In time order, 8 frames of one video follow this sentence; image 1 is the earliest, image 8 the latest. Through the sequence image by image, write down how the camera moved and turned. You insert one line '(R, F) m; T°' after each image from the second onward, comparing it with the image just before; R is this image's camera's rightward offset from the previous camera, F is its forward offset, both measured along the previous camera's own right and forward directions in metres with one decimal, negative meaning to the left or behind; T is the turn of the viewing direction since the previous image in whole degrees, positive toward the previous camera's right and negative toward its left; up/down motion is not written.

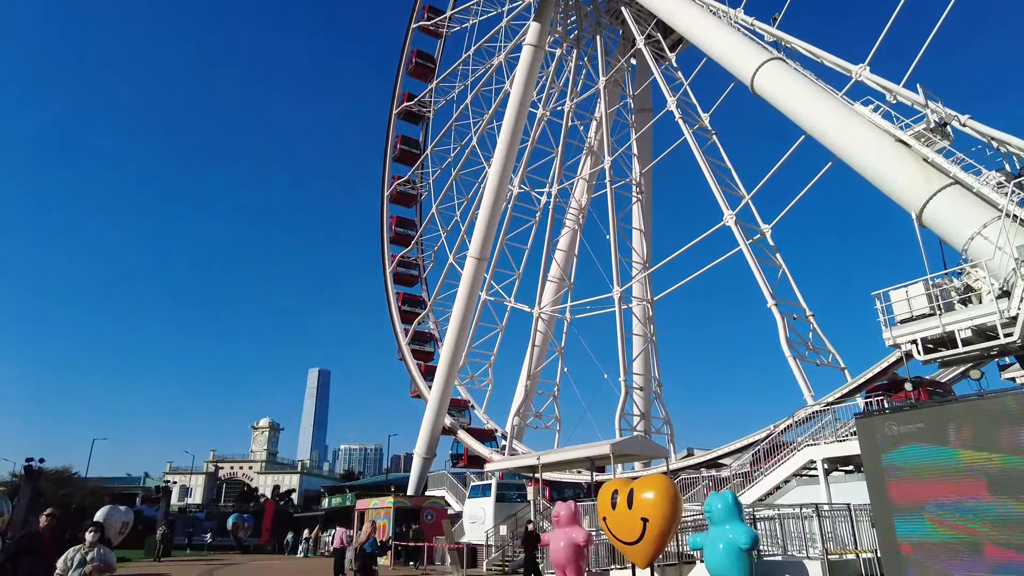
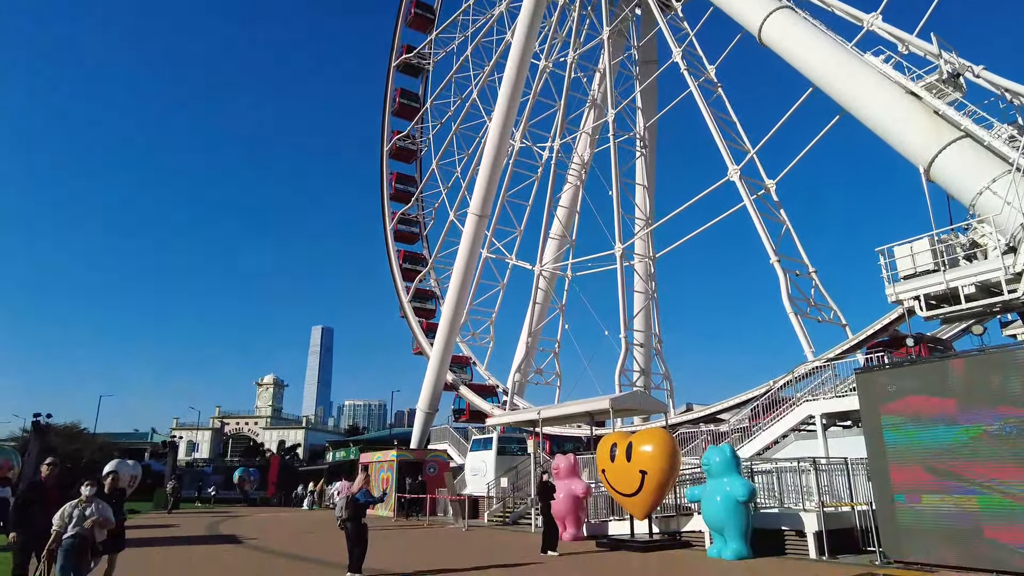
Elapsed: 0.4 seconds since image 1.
(0.0, +0.1) m; 0°
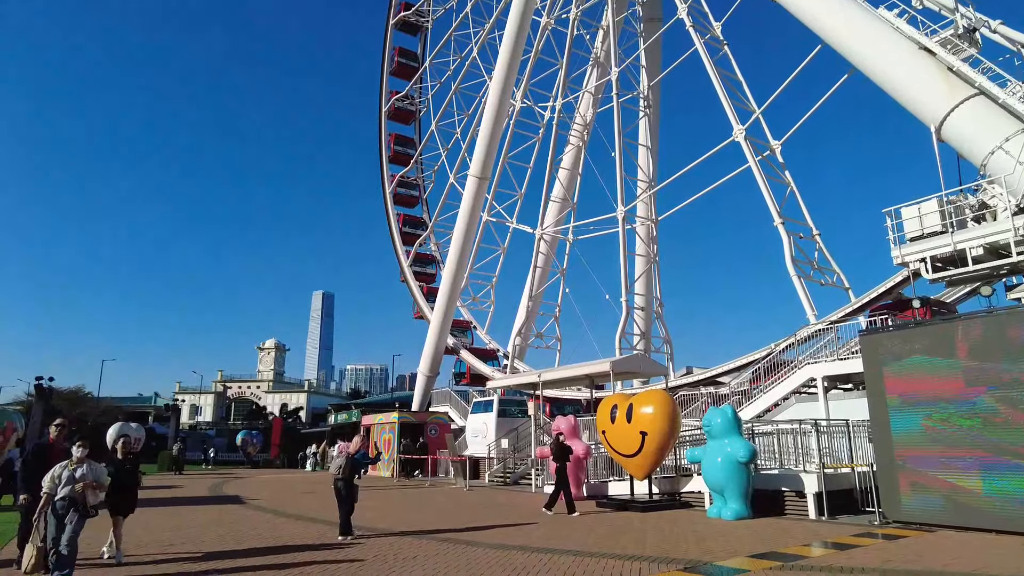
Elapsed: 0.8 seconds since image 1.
(0.0, +0.2) m; 0°
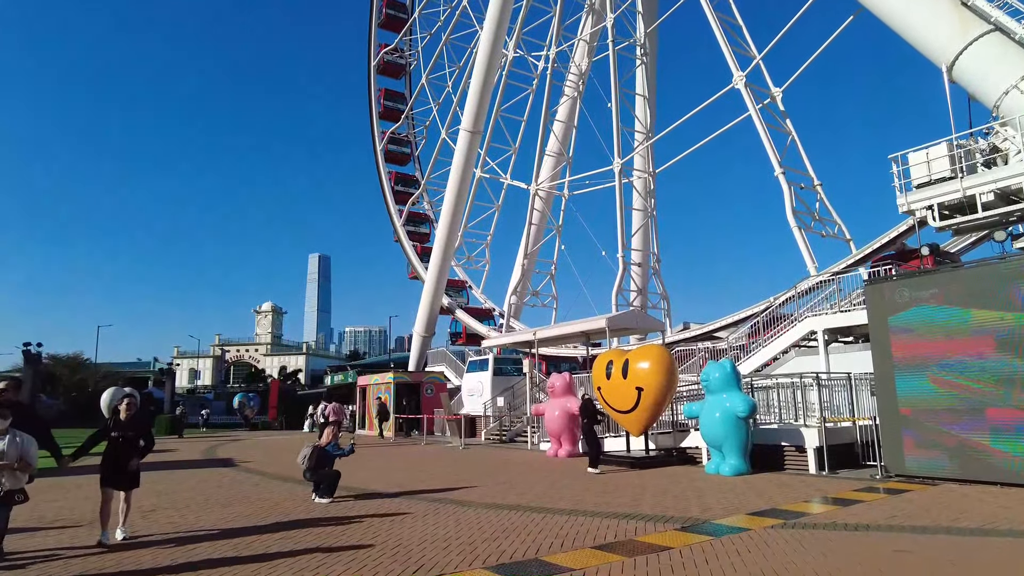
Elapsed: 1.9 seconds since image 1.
(+0.1, +0.5) m; 0°
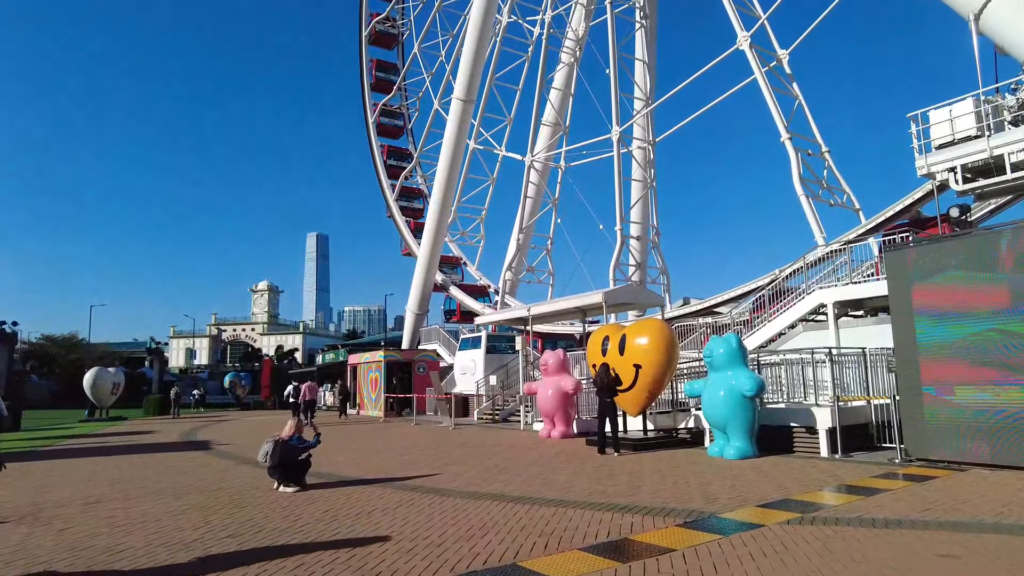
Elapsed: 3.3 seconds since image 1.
(+0.2, +1.0) m; 0°
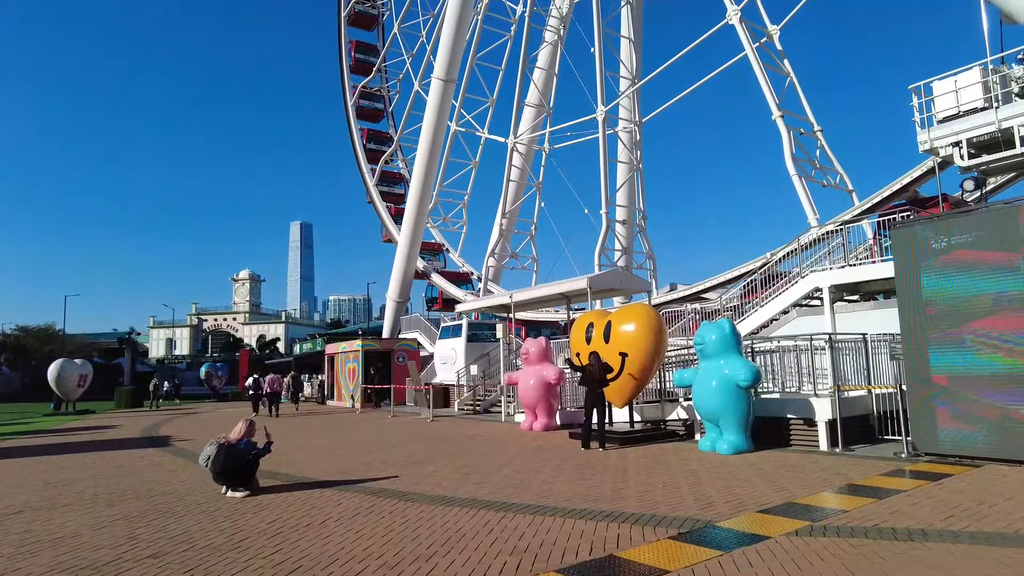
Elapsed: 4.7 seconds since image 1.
(+0.2, +0.9) m; +1°
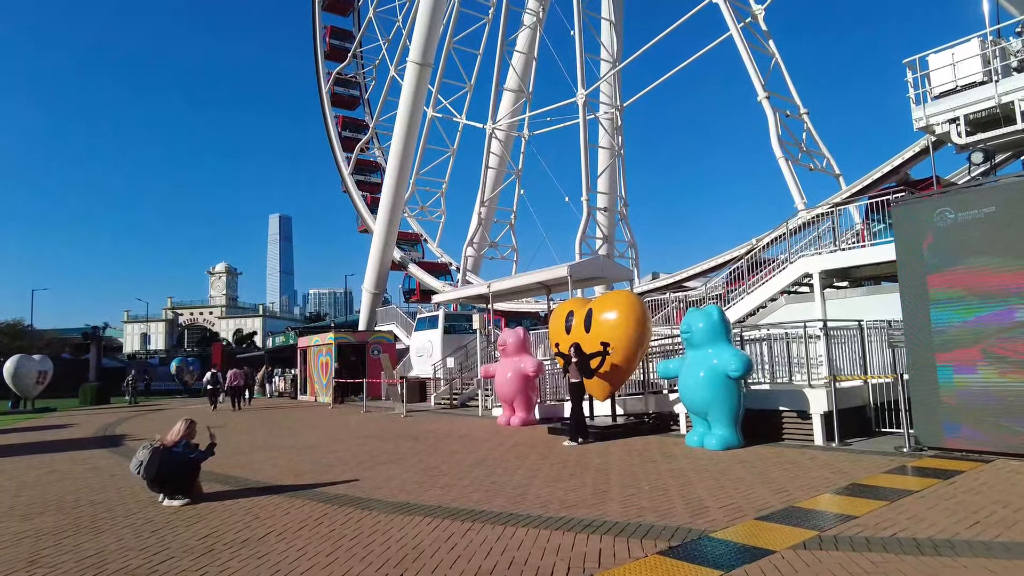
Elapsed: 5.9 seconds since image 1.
(+0.1, +0.8) m; +2°
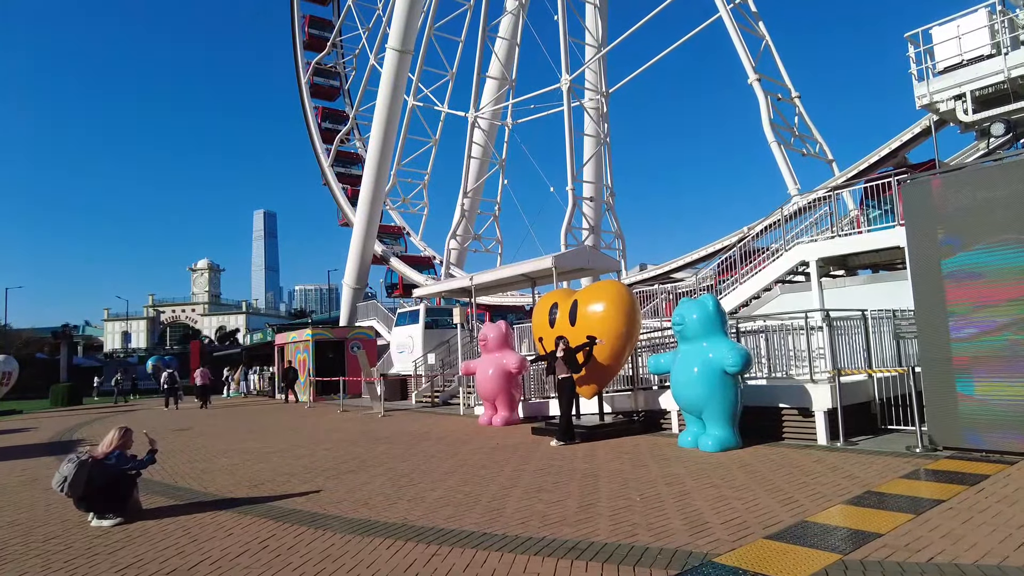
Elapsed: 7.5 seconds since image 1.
(+0.1, +0.8) m; +1°
